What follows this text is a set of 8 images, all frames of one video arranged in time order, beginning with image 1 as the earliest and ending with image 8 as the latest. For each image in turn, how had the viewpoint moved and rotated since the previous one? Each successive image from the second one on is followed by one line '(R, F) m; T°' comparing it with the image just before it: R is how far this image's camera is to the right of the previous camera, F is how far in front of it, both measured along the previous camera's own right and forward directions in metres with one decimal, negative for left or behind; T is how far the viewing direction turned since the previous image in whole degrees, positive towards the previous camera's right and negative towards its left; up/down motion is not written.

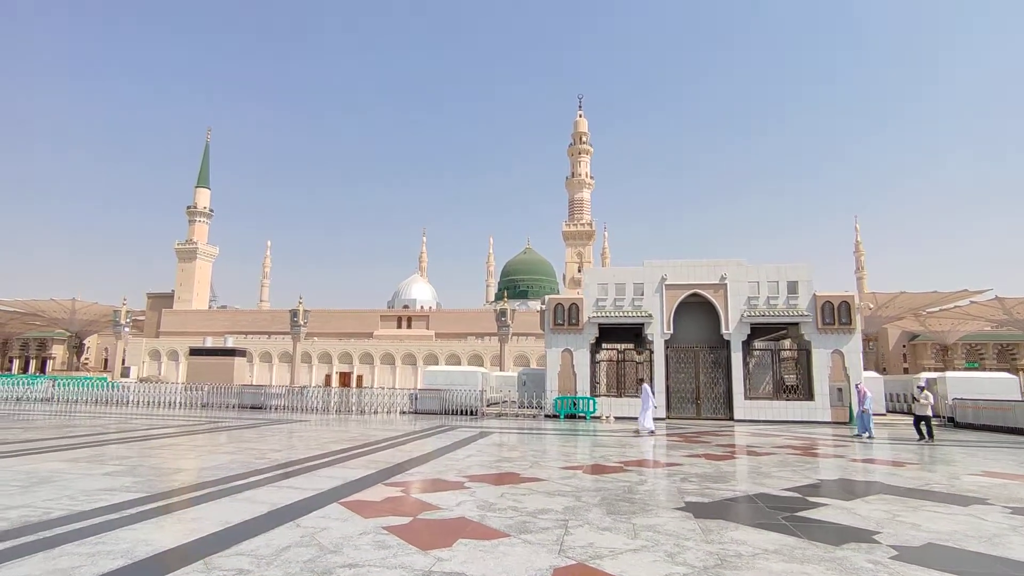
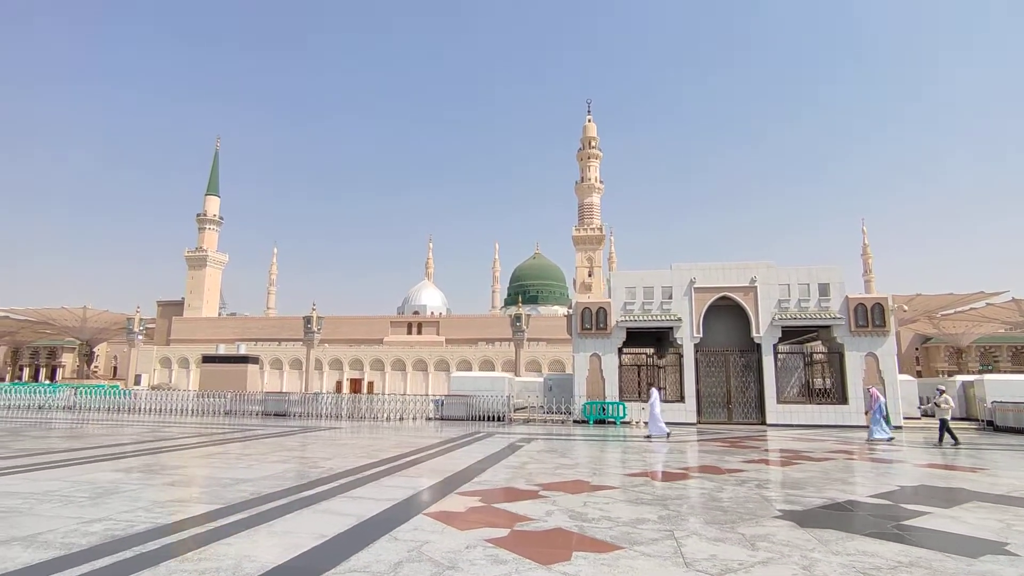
(-0.7, +0.2) m; 0°
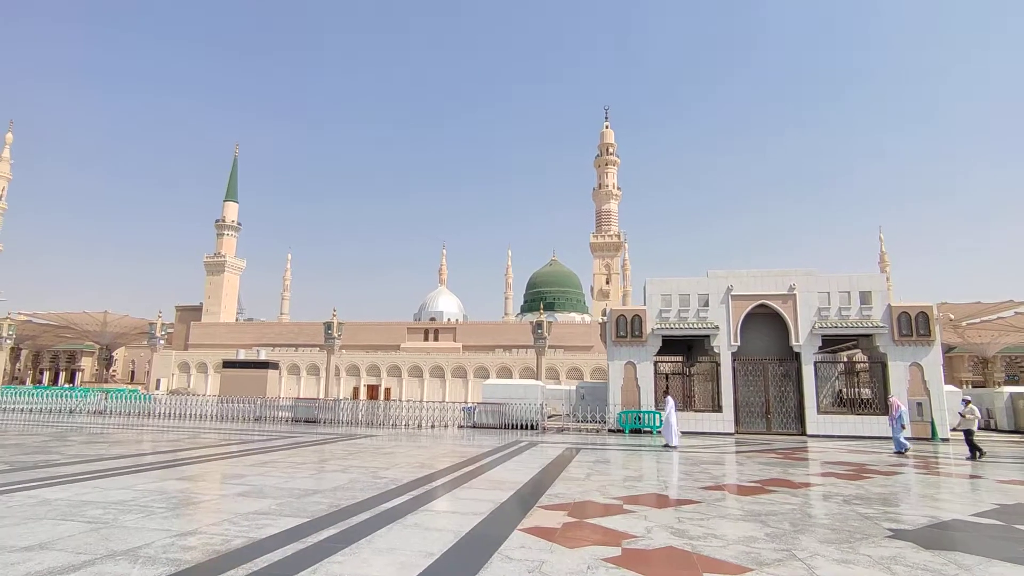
(-0.7, +0.2) m; -1°
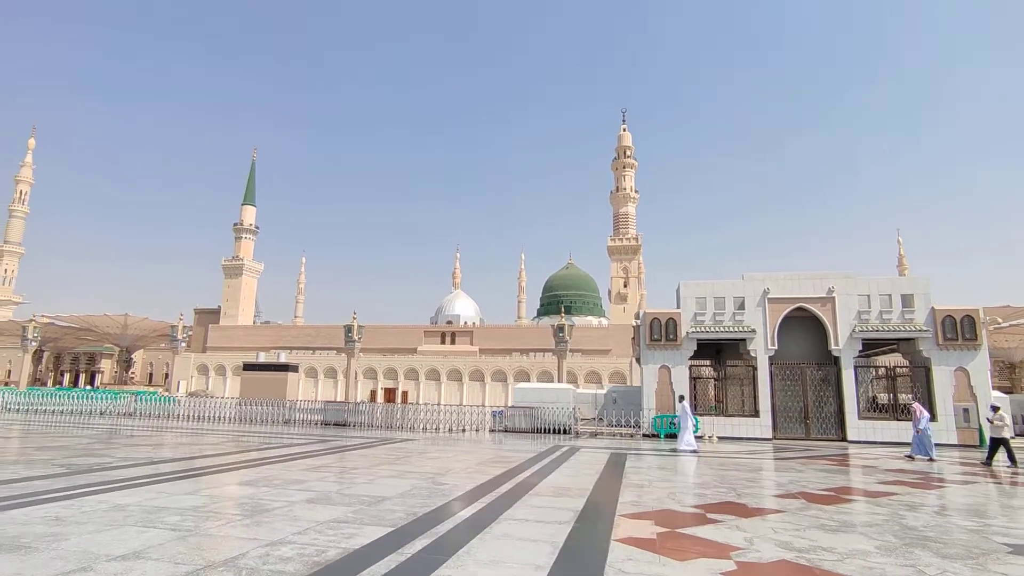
(-0.6, +0.2) m; -1°
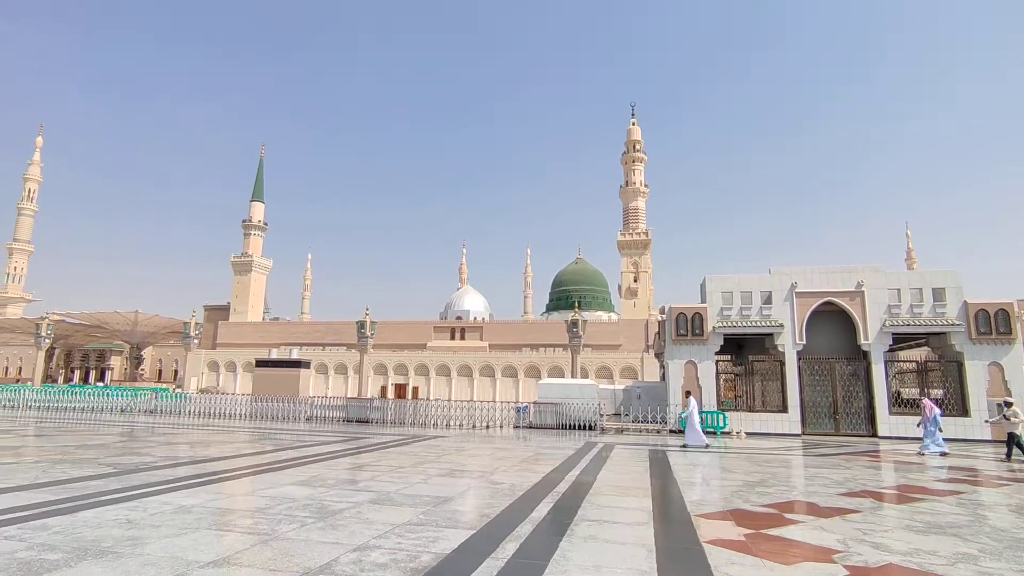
(-0.6, +0.1) m; 0°
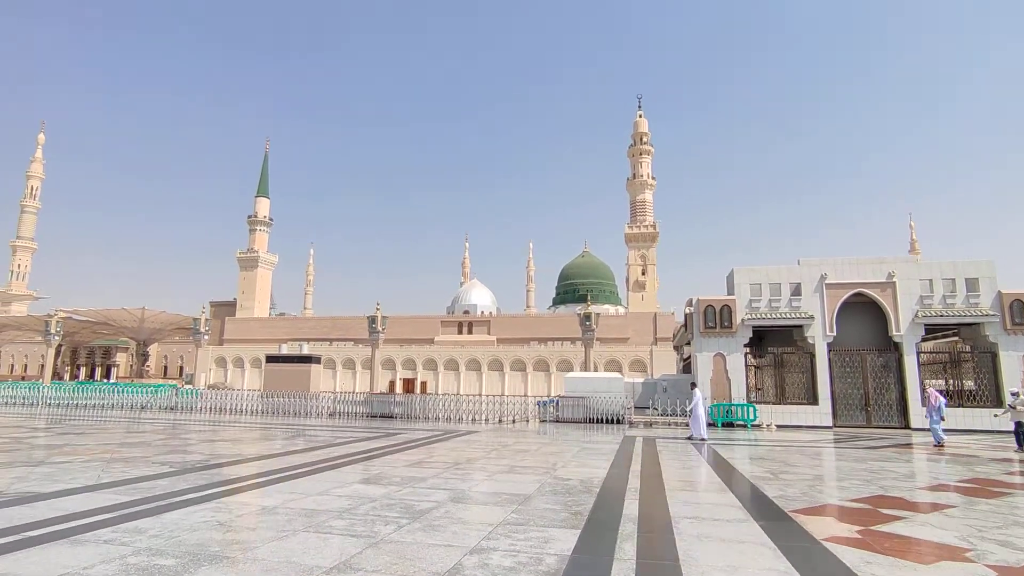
(-0.7, +0.2) m; 0°
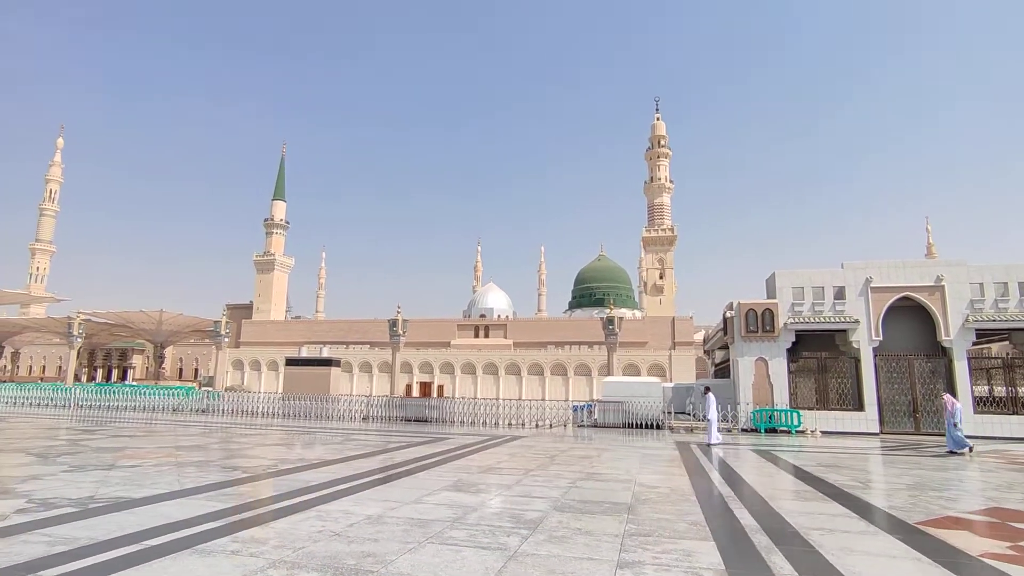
(-0.8, +0.2) m; -1°
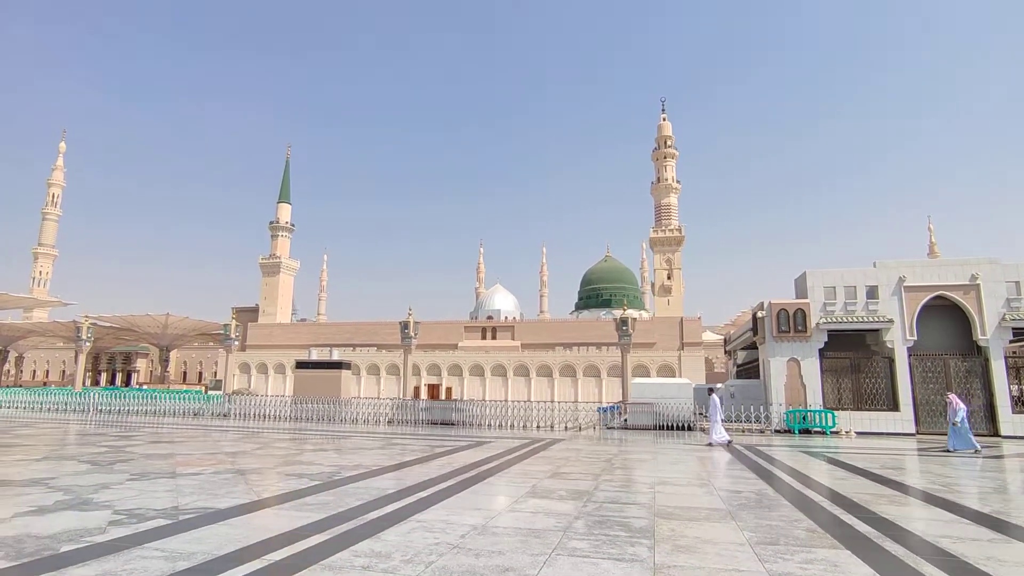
(-0.8, +0.2) m; 0°
